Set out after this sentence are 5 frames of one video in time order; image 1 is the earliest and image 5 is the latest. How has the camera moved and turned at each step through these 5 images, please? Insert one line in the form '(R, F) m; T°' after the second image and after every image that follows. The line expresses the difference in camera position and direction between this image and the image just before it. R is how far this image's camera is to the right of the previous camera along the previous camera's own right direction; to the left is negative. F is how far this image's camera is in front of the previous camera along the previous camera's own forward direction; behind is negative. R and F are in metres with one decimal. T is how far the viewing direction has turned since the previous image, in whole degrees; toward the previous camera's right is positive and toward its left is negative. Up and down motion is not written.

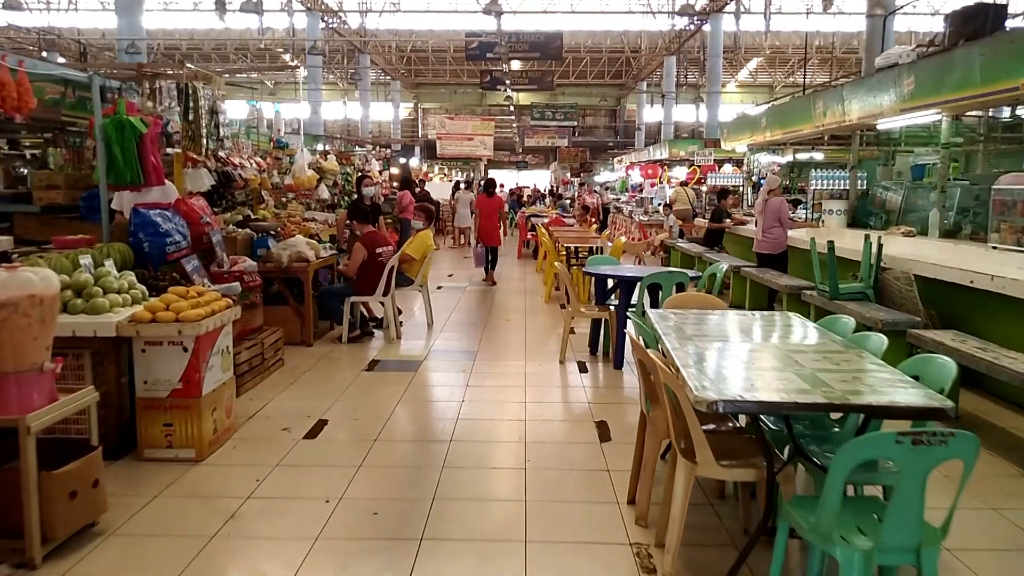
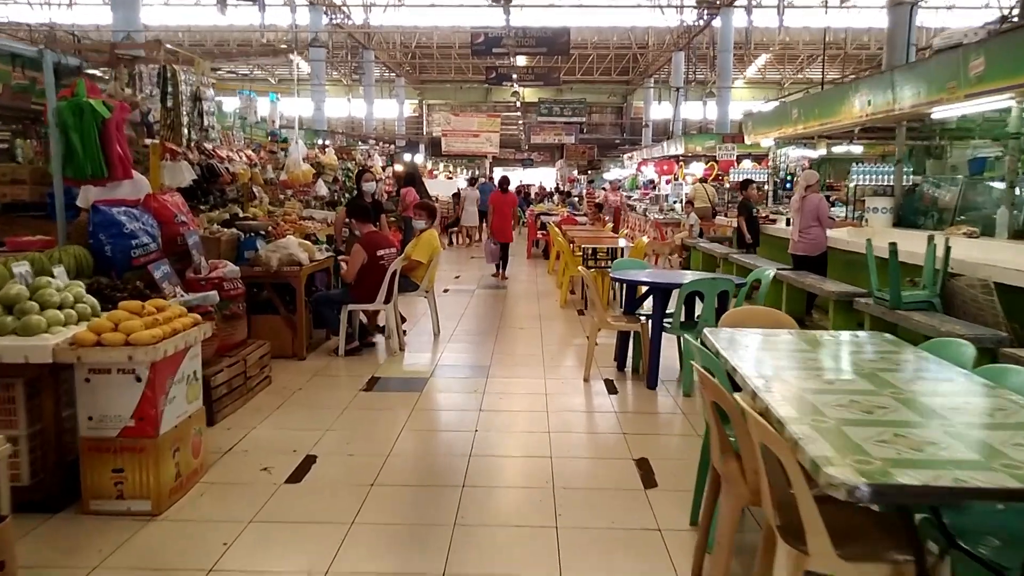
(-0.1, +0.7) m; 0°
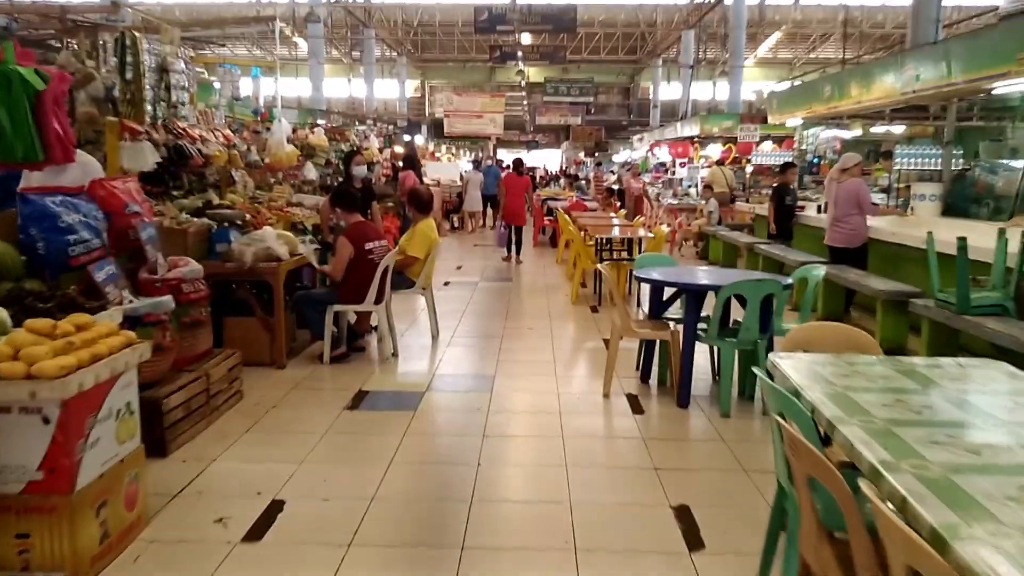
(0.0, +0.7) m; 0°
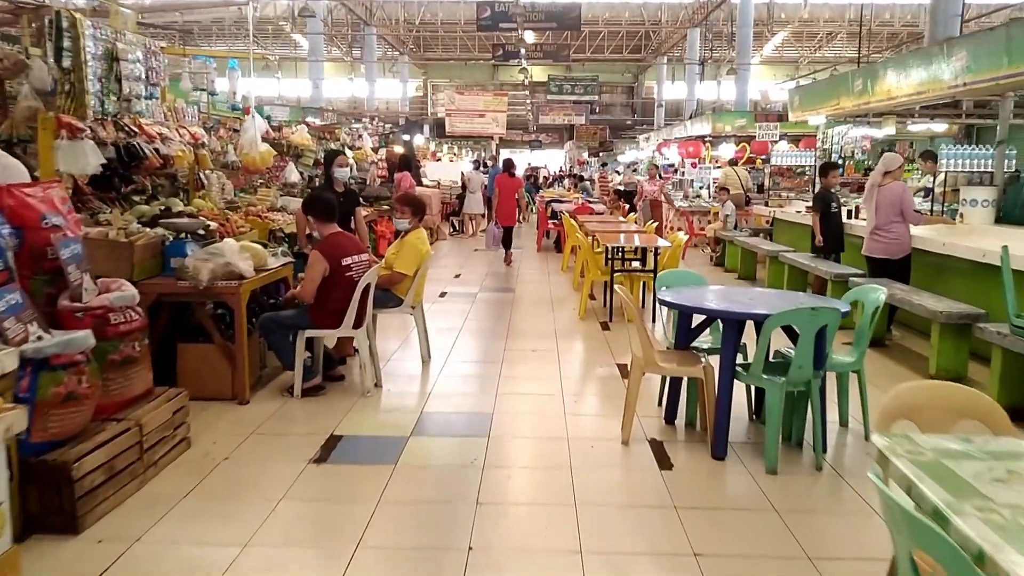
(0.0, +0.7) m; 0°
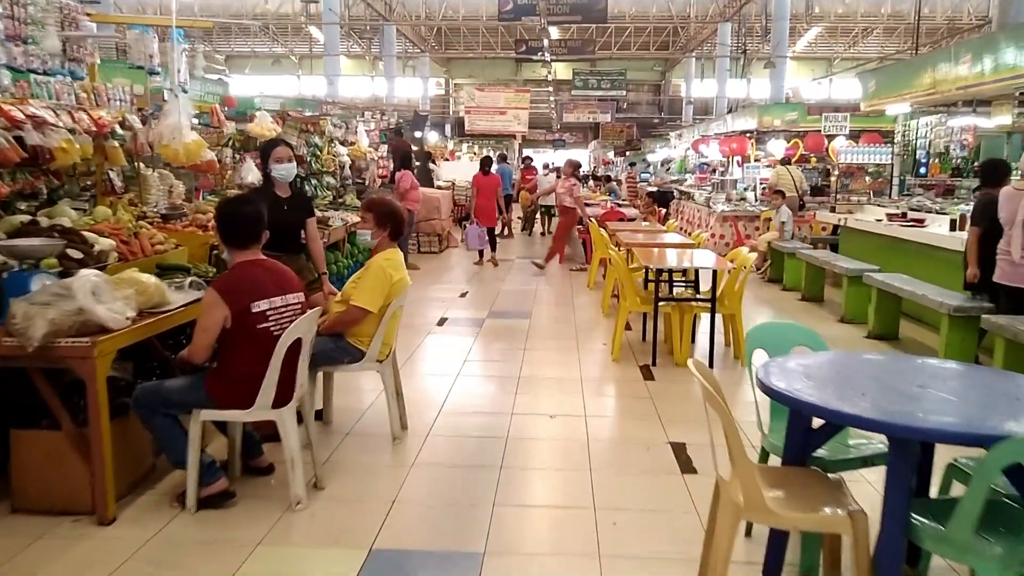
(+0.1, +1.5) m; -2°
